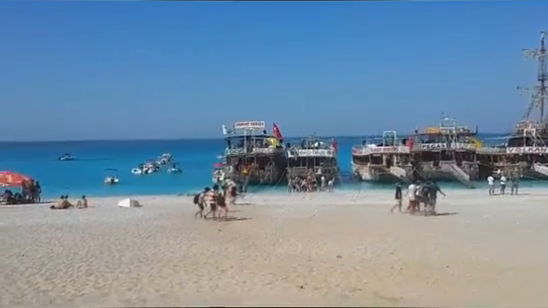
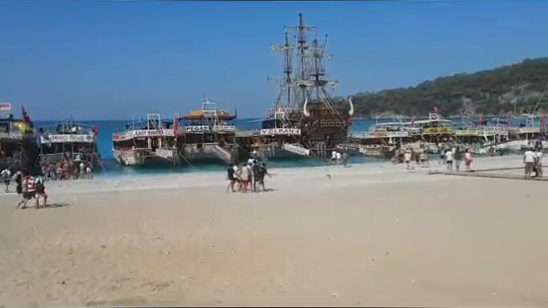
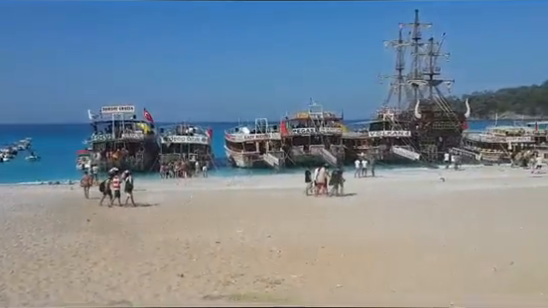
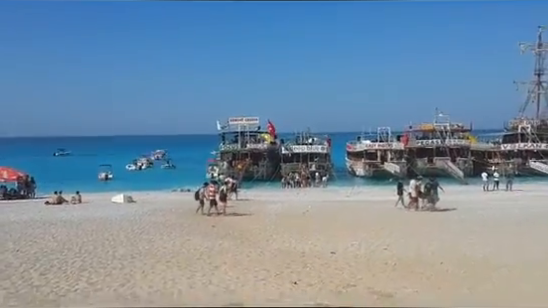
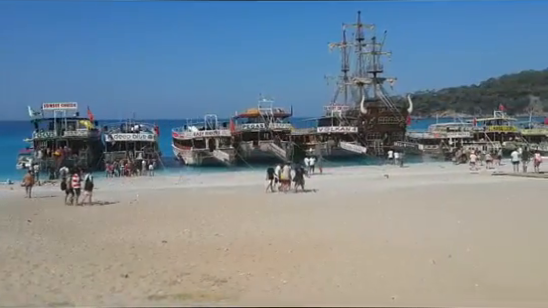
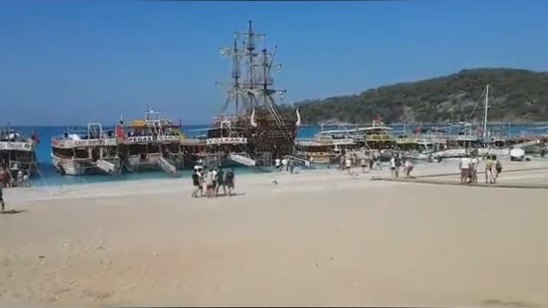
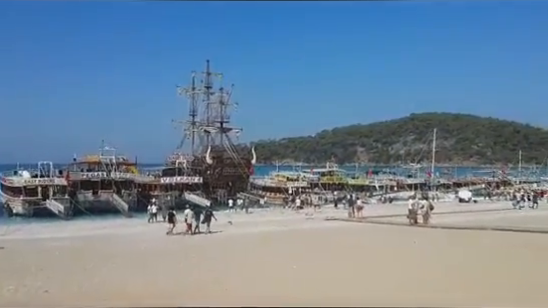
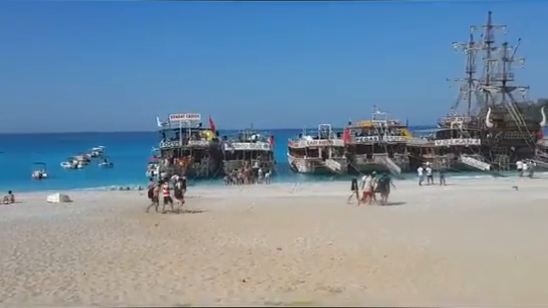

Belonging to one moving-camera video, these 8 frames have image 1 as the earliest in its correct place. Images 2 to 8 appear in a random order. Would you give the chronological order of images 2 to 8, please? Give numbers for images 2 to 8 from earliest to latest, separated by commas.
4, 8, 3, 5, 2, 6, 7
